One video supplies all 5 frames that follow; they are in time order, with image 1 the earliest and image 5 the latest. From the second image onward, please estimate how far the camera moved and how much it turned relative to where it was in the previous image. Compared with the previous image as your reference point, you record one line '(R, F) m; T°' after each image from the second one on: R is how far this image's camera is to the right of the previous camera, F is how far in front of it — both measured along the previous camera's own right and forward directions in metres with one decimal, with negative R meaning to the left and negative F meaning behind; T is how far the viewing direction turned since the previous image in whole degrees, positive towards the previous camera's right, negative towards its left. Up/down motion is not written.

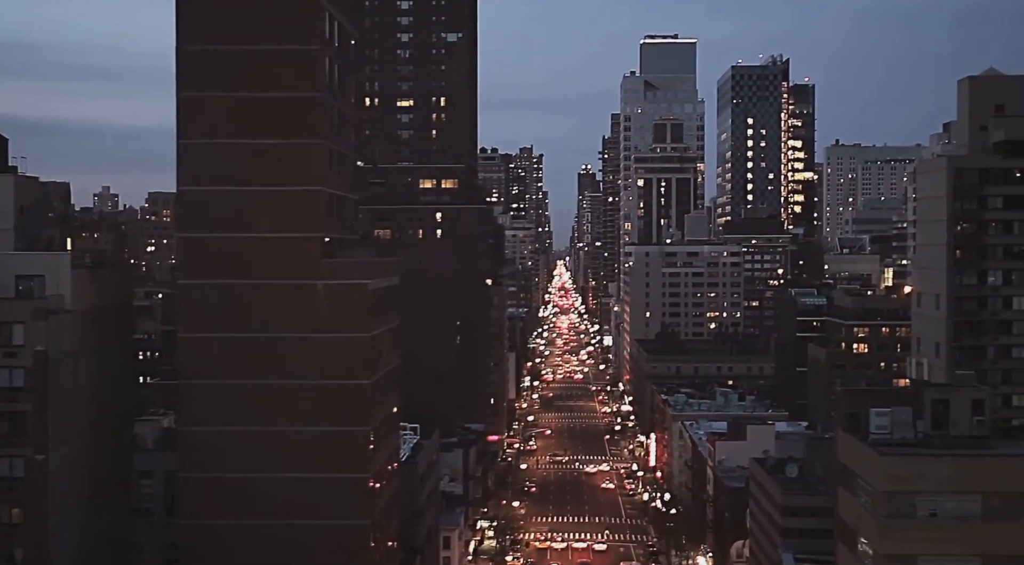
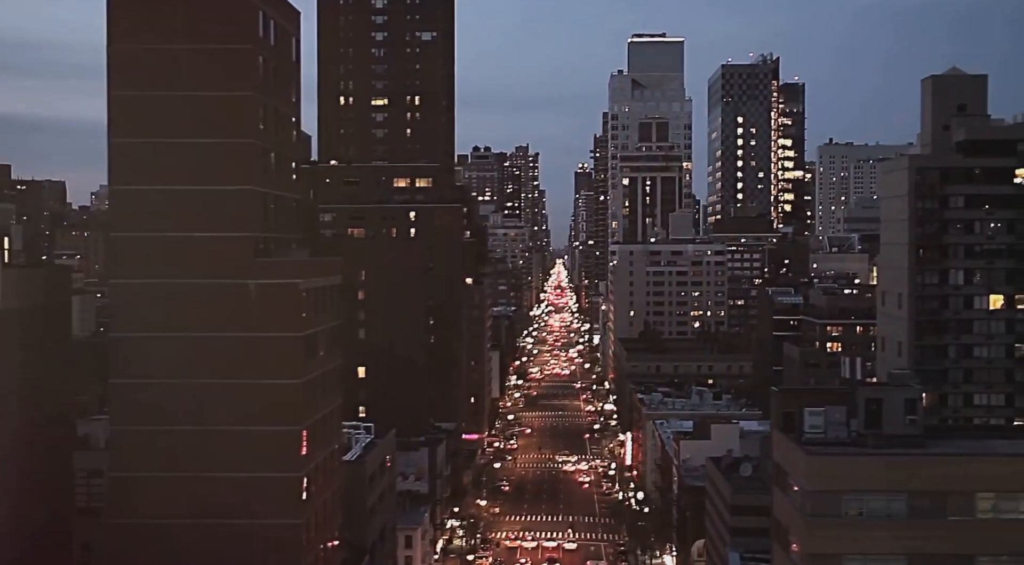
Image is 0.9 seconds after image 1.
(+2.1, 0.0) m; 0°
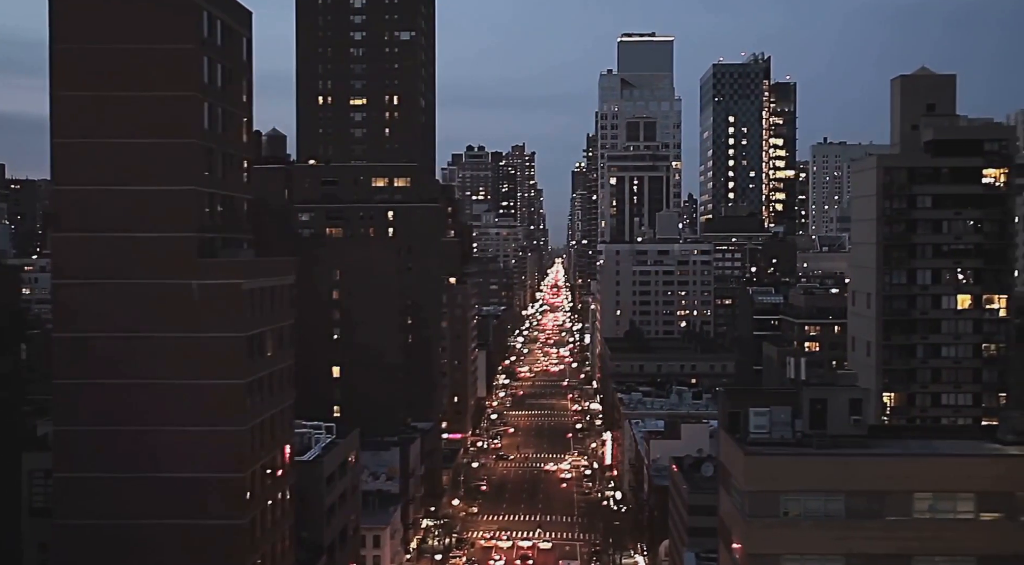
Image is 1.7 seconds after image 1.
(+1.7, 0.0) m; 0°
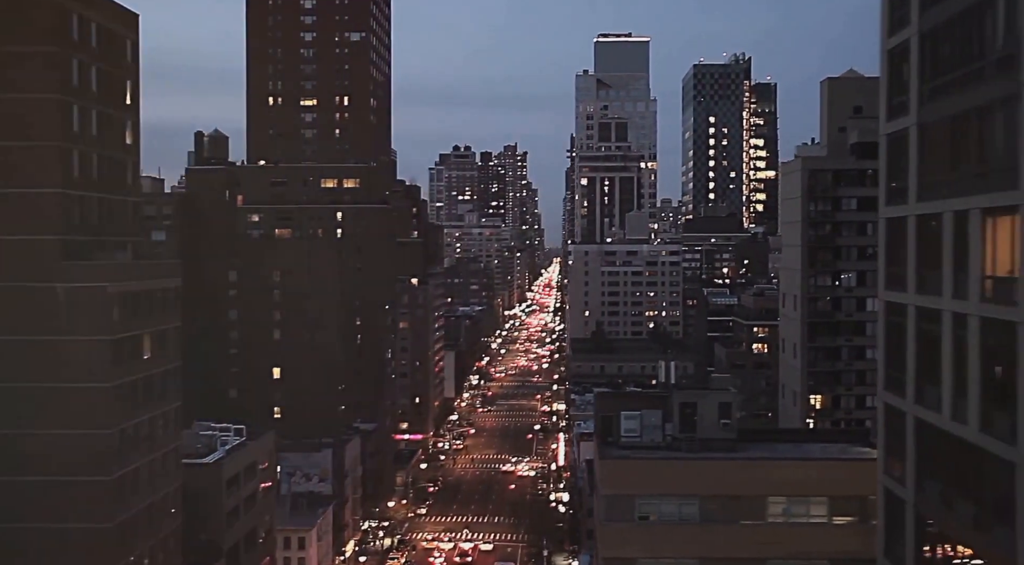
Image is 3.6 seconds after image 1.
(+4.1, 0.0) m; 0°
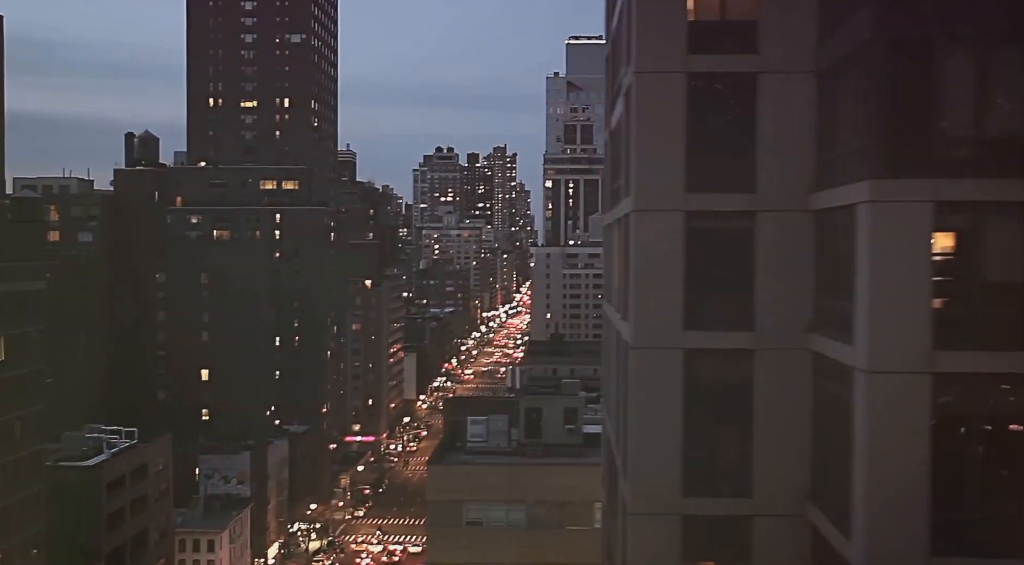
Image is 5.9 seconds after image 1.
(+4.8, 0.0) m; 0°
